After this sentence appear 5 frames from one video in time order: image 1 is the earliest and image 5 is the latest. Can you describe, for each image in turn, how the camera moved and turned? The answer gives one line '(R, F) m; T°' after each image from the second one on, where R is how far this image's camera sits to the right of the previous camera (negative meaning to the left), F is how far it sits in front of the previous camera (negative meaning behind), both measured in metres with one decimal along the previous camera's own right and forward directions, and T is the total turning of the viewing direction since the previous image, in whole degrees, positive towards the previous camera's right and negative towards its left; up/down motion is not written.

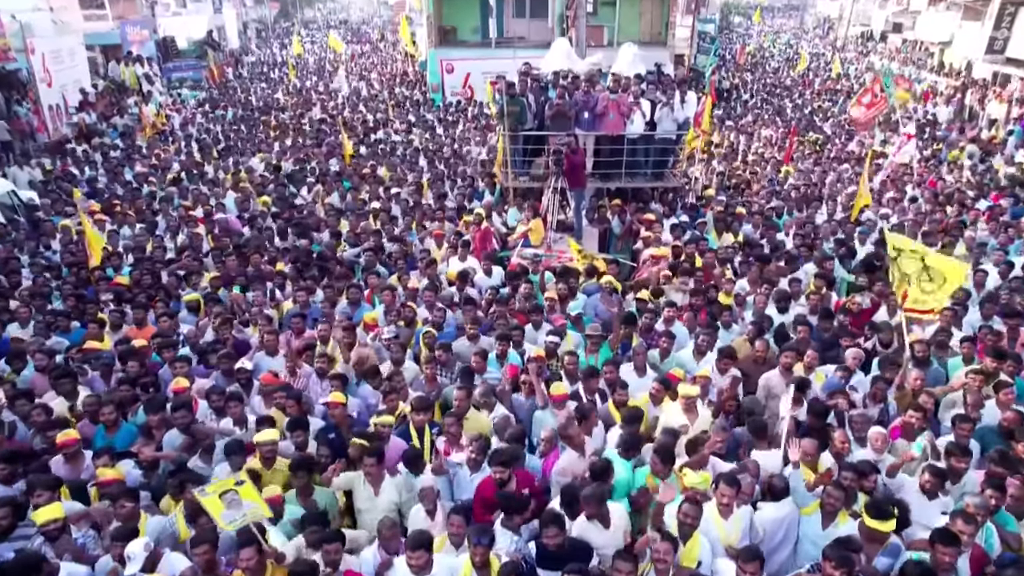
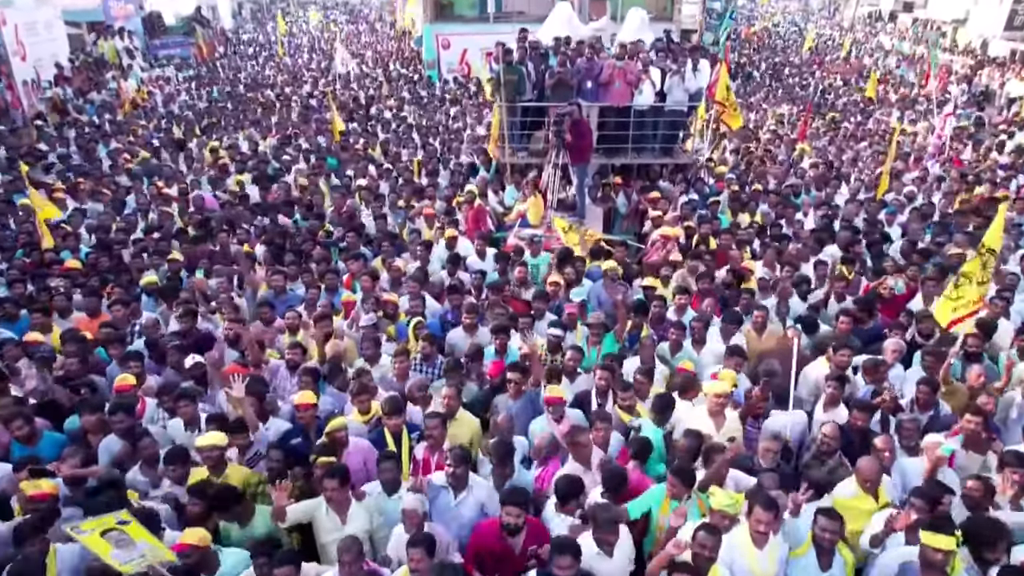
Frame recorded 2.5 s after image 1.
(0.0, +0.8) m; 0°
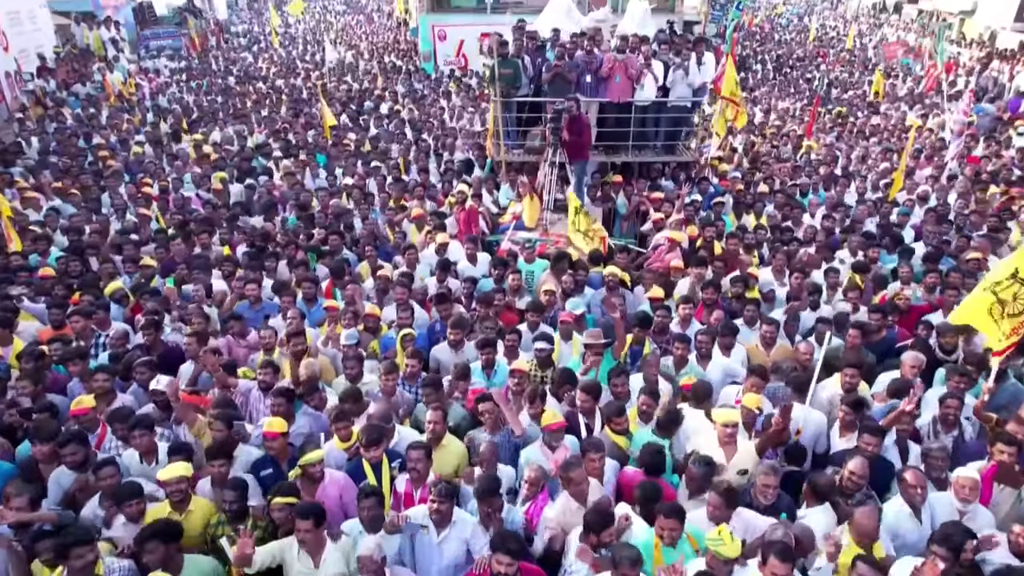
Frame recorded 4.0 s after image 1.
(+0.1, +0.5) m; 0°
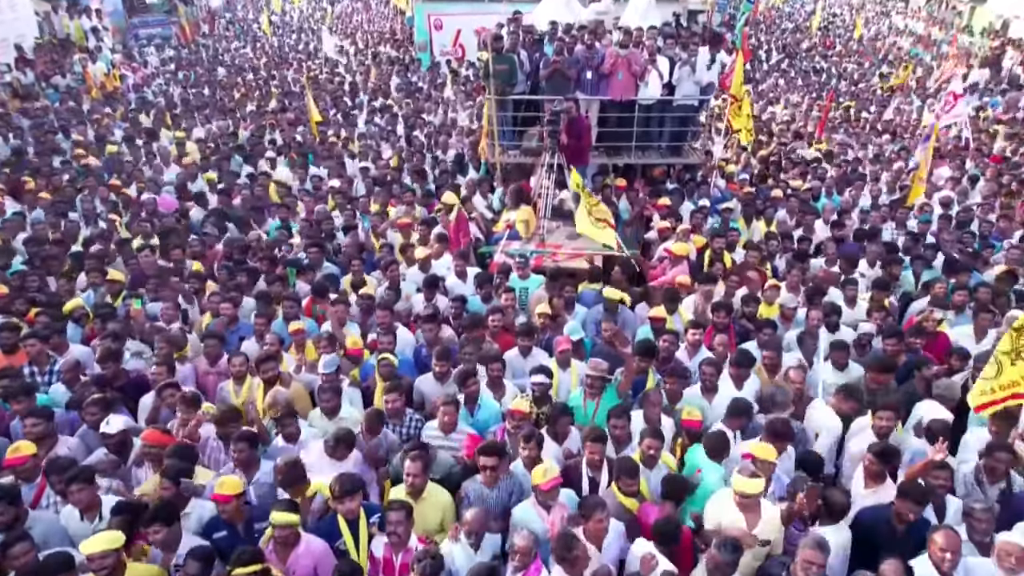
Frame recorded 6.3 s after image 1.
(+0.1, +0.6) m; 0°
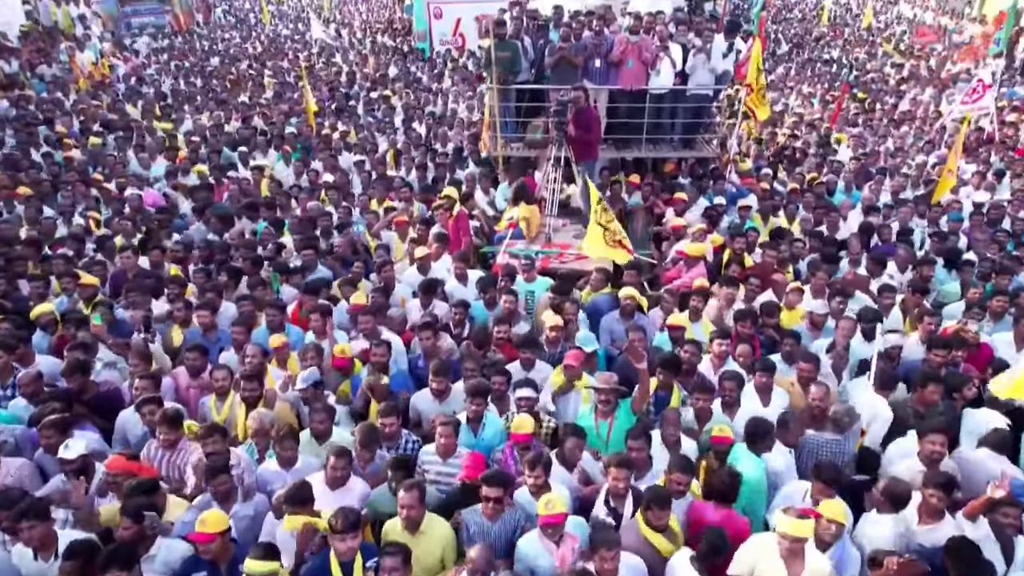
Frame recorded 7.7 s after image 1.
(0.0, +0.5) m; 0°
